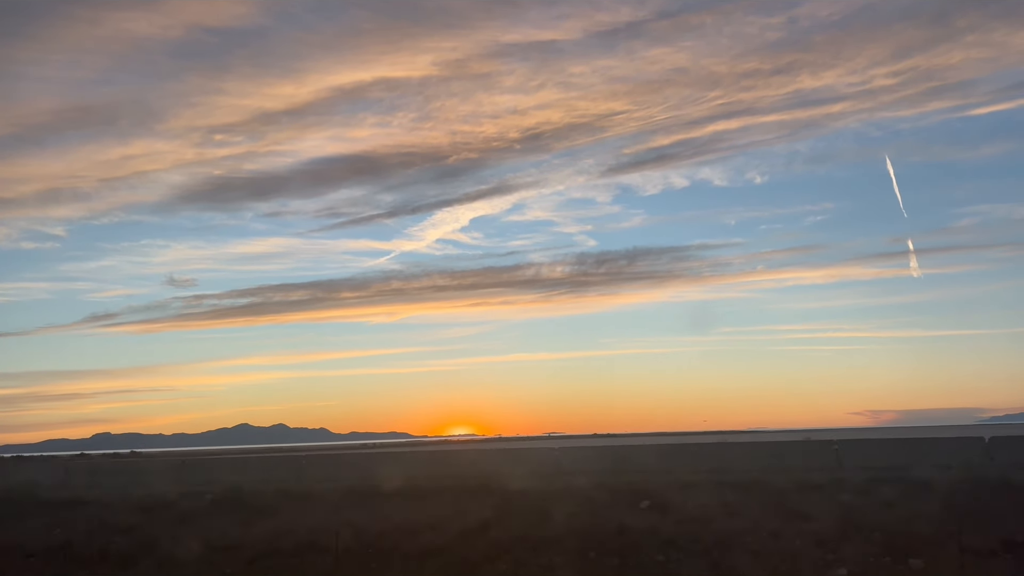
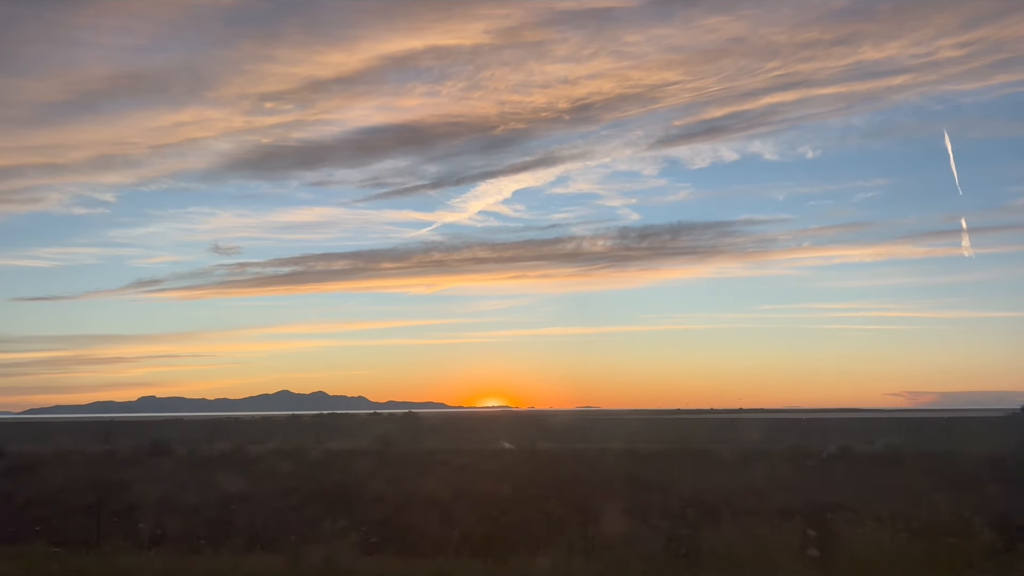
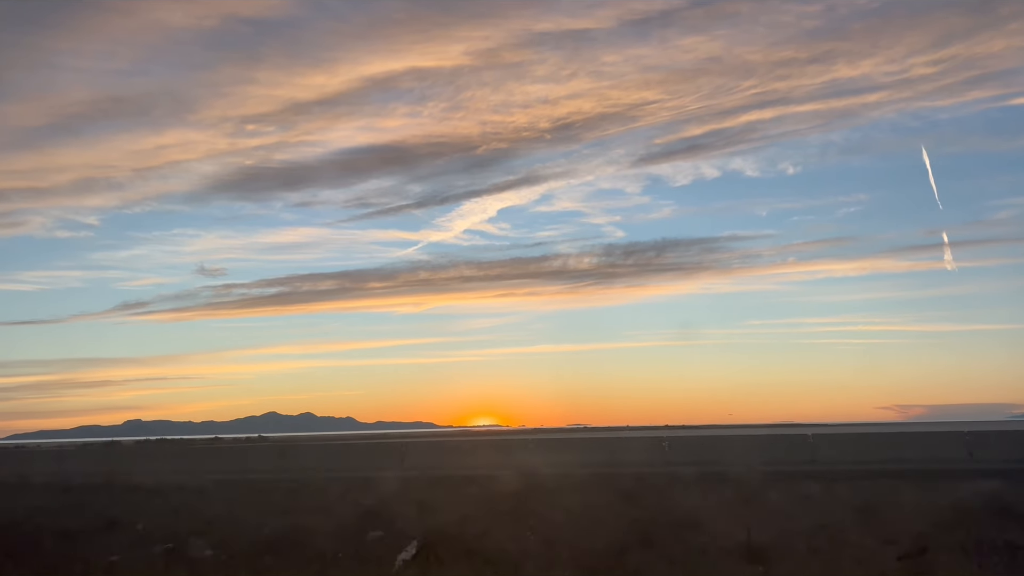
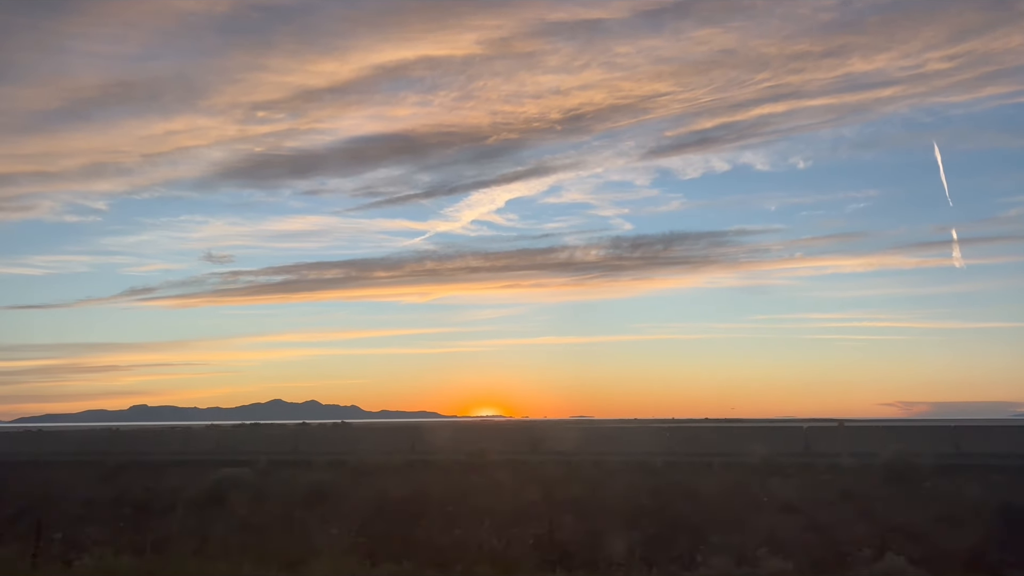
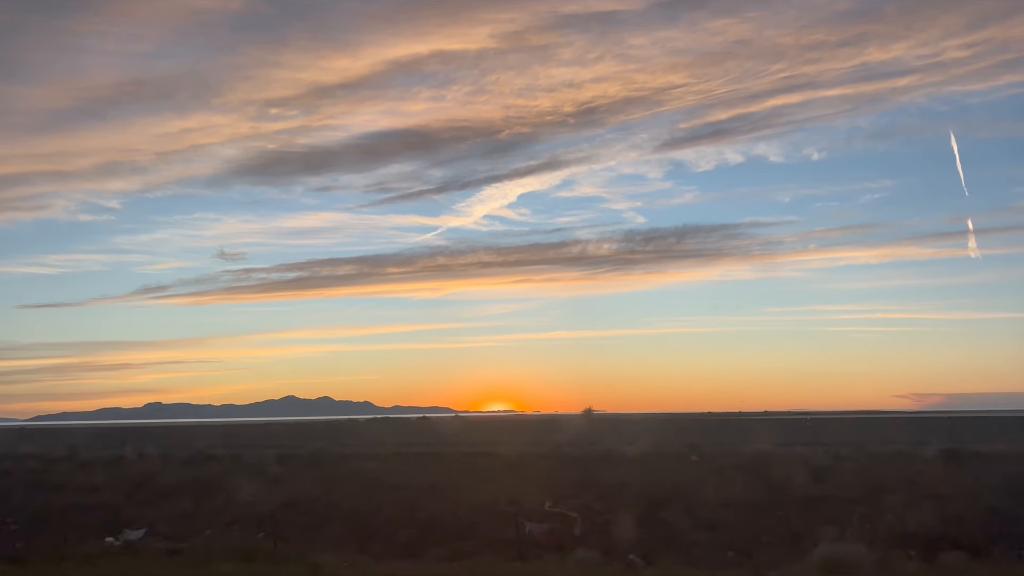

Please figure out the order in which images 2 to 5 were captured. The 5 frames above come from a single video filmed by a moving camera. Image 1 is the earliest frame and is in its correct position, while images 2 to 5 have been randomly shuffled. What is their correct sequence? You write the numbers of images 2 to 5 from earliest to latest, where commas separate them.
3, 4, 2, 5
